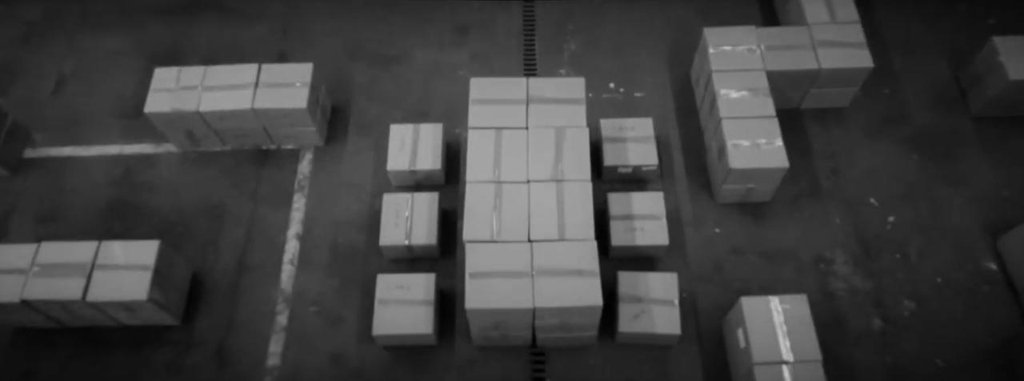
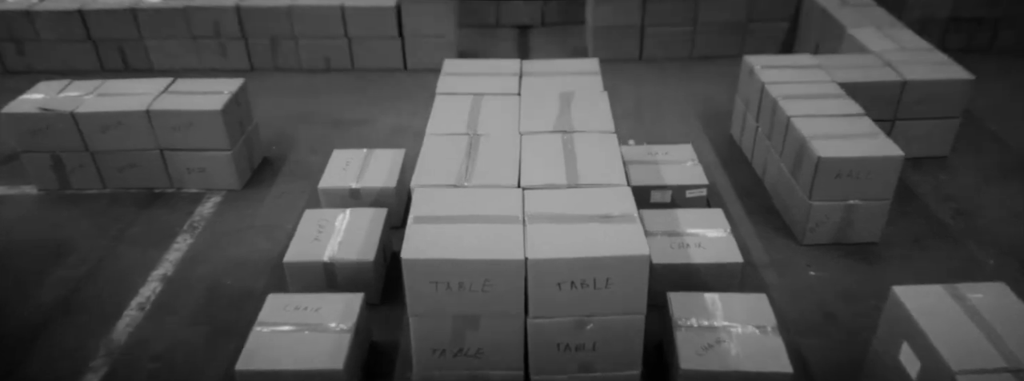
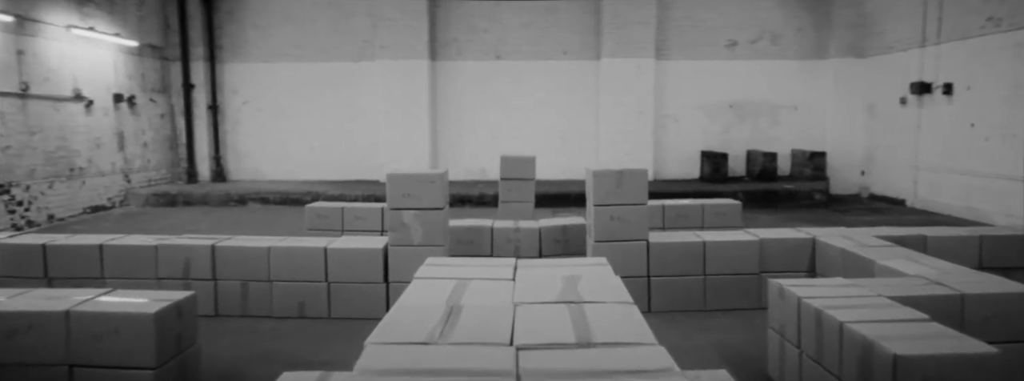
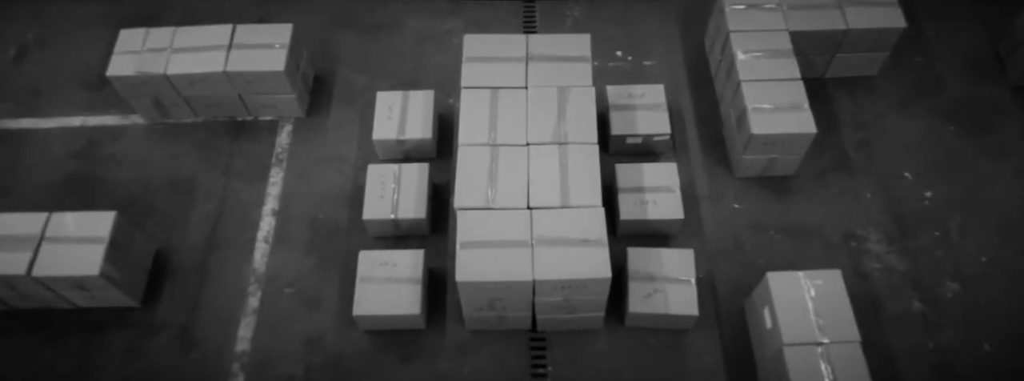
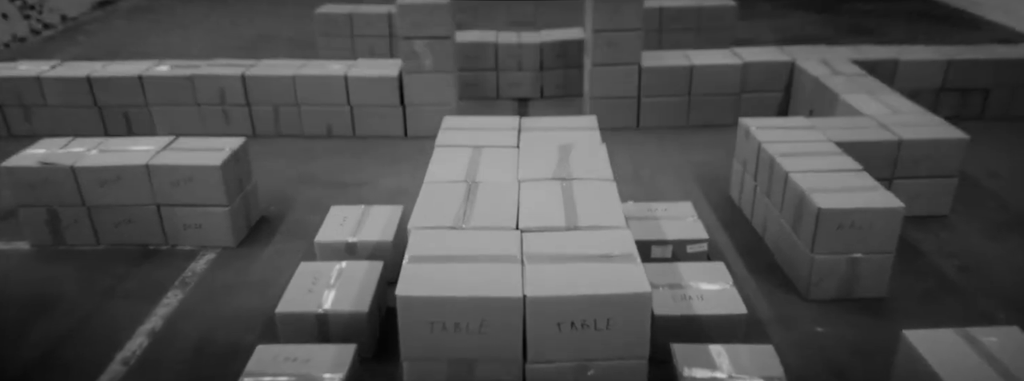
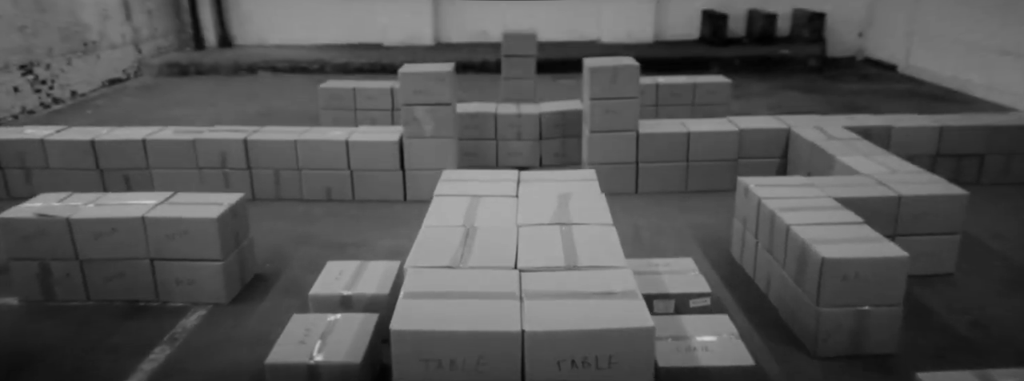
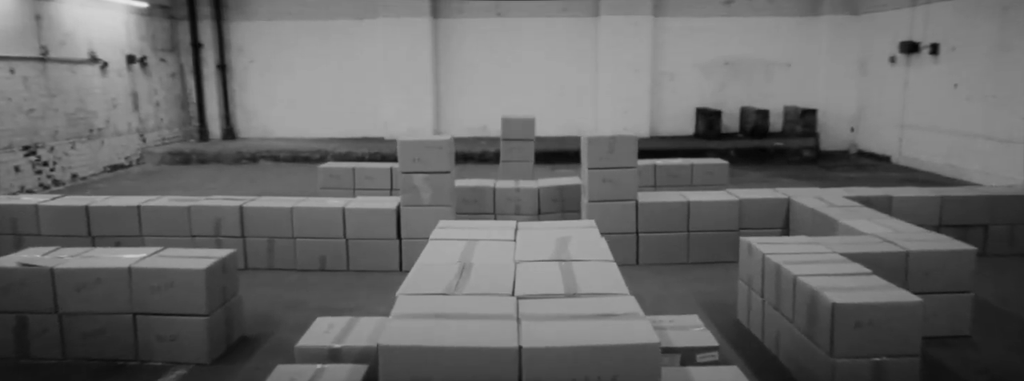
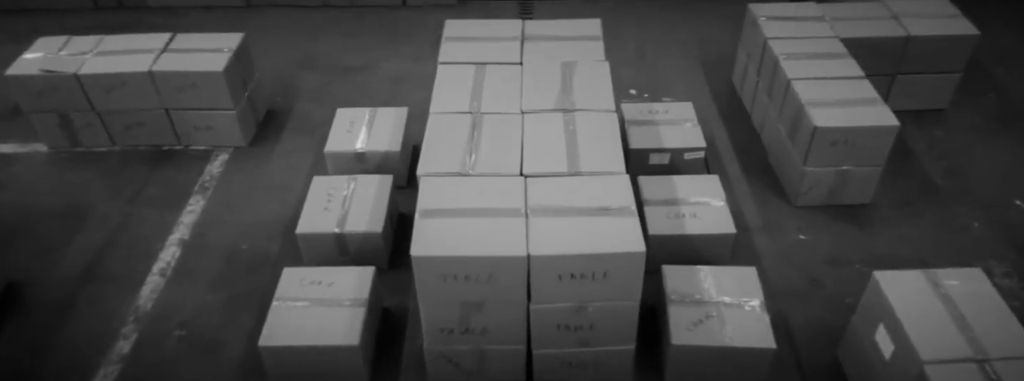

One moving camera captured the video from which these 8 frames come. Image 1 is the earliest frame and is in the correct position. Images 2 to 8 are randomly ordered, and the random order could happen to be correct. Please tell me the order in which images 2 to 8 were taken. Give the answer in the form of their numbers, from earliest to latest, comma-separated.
4, 8, 2, 5, 6, 7, 3
